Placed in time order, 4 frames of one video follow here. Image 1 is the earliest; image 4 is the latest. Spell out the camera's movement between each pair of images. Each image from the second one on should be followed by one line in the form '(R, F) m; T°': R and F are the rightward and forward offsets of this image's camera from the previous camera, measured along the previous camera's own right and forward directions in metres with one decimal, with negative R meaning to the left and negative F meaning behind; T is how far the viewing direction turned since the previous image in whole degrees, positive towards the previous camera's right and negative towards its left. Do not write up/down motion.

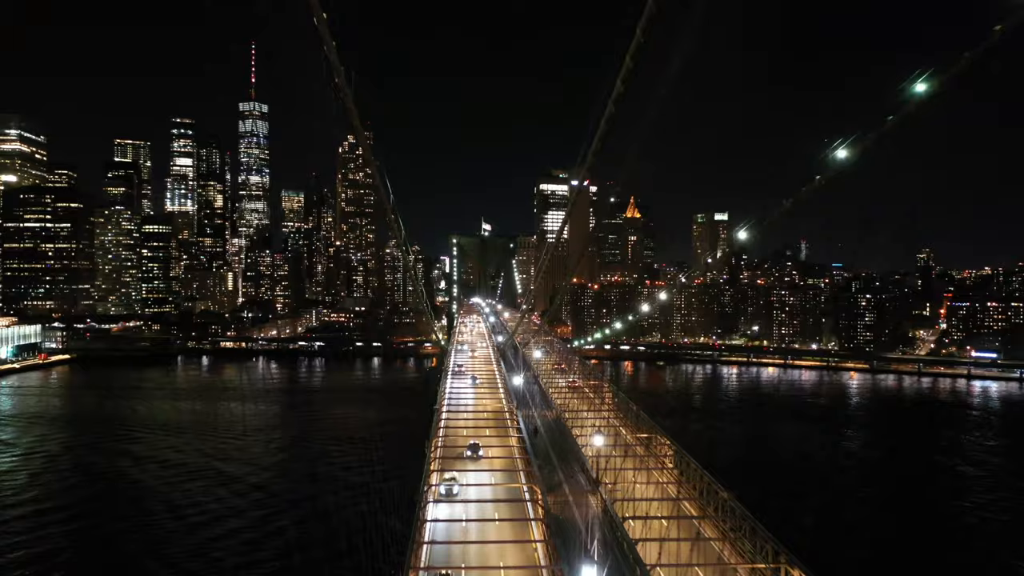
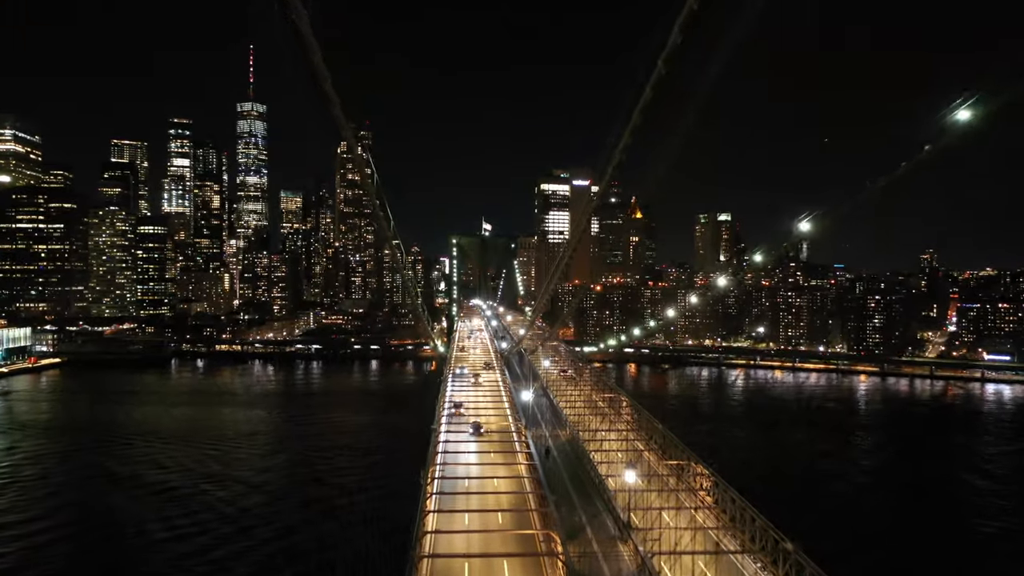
(0.0, +0.5) m; 0°
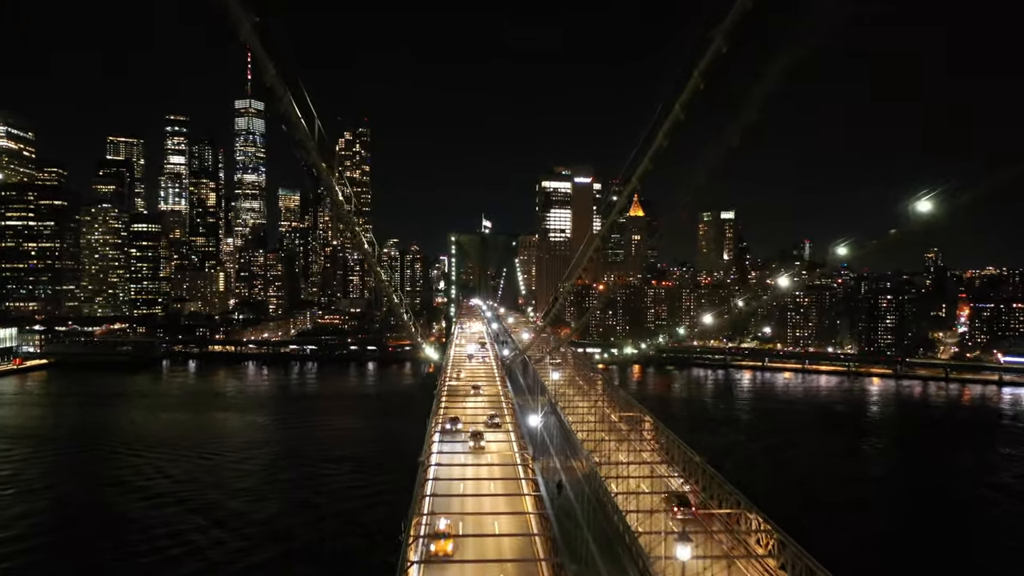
(0.0, +0.7) m; 0°
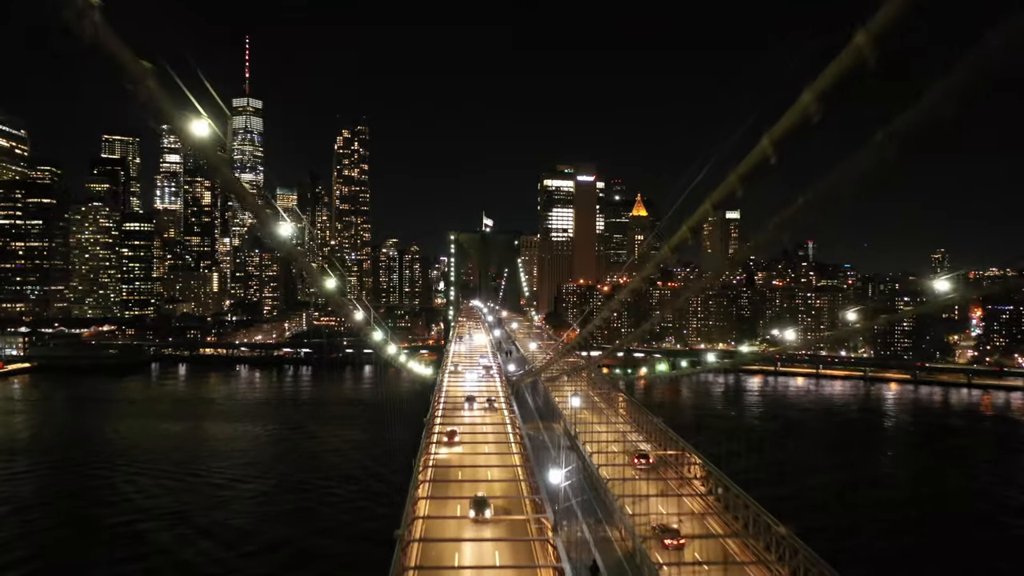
(0.0, +0.9) m; 0°
